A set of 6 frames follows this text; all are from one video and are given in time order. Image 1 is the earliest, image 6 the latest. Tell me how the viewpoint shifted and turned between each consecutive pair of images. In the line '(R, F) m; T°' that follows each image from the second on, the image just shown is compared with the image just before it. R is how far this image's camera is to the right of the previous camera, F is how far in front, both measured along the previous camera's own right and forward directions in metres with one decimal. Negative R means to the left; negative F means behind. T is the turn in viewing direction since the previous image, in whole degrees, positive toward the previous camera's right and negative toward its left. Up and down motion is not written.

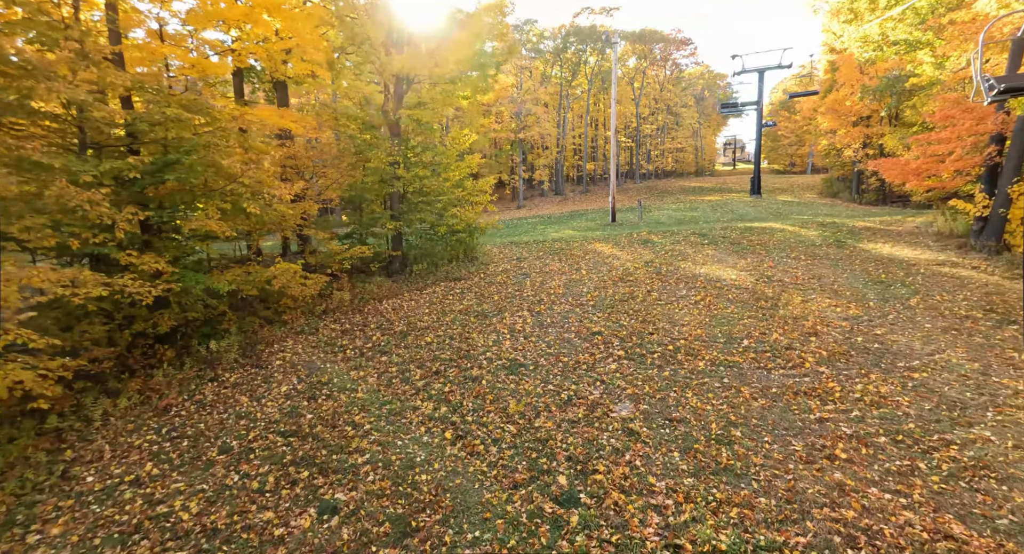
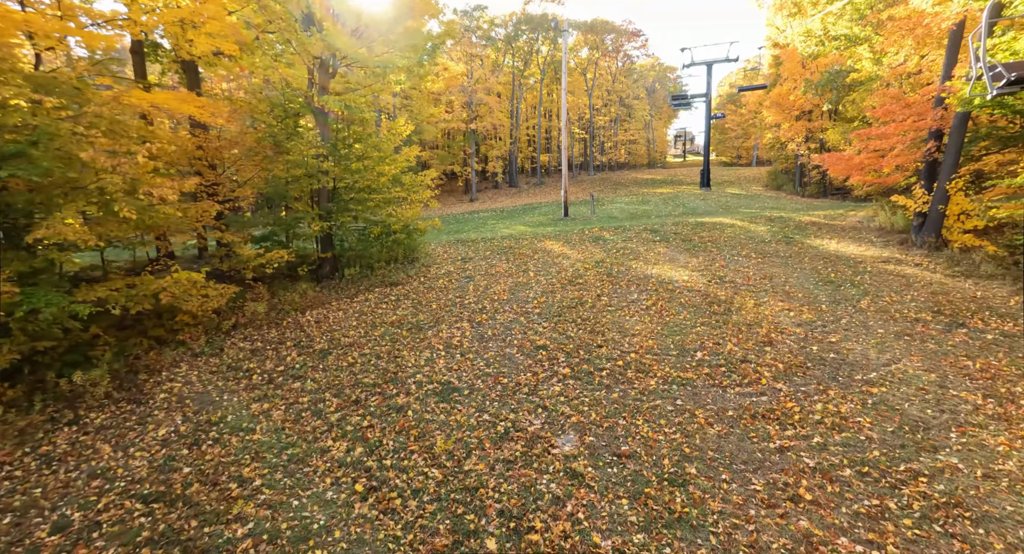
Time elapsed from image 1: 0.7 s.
(+0.4, +0.9) m; +5°
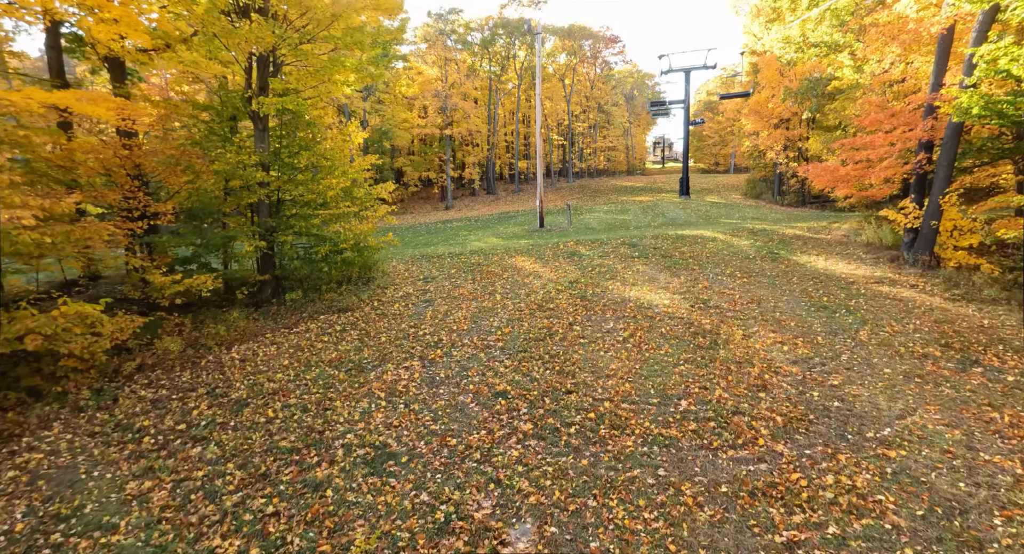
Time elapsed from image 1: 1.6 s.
(+0.4, +1.2) m; +2°
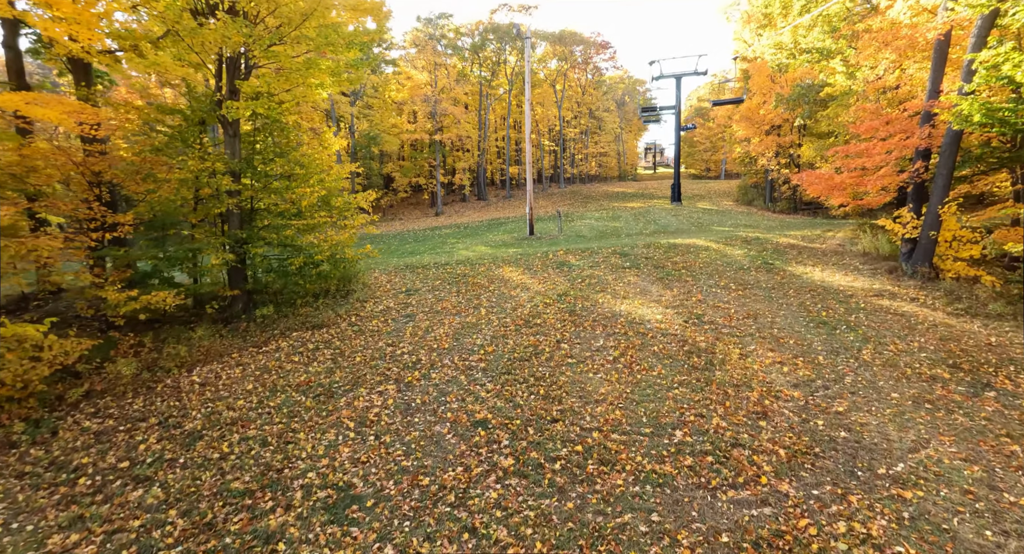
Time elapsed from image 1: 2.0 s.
(+0.1, +0.5) m; +1°
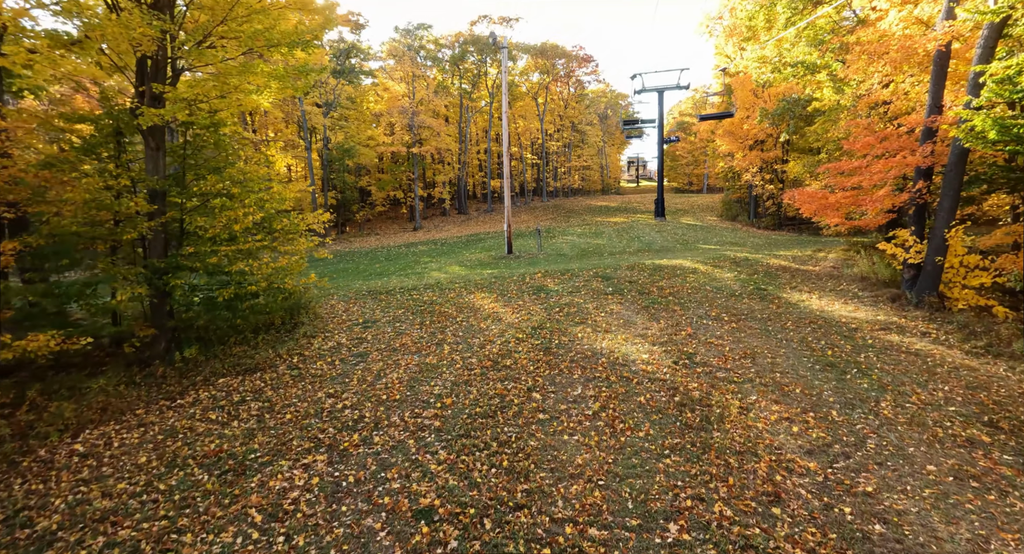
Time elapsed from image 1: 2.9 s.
(+0.3, +1.2) m; +2°
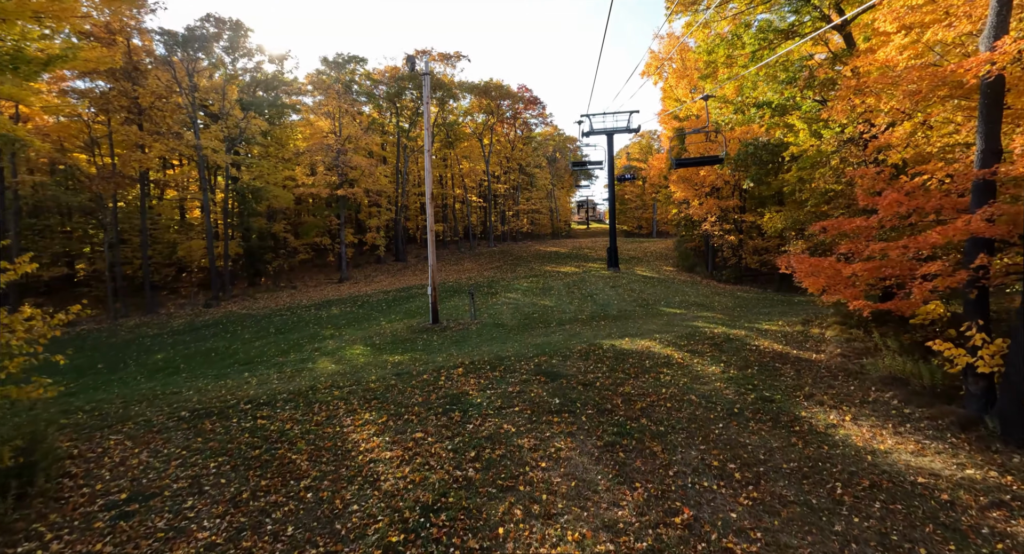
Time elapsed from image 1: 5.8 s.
(+0.9, +4.2) m; +5°
